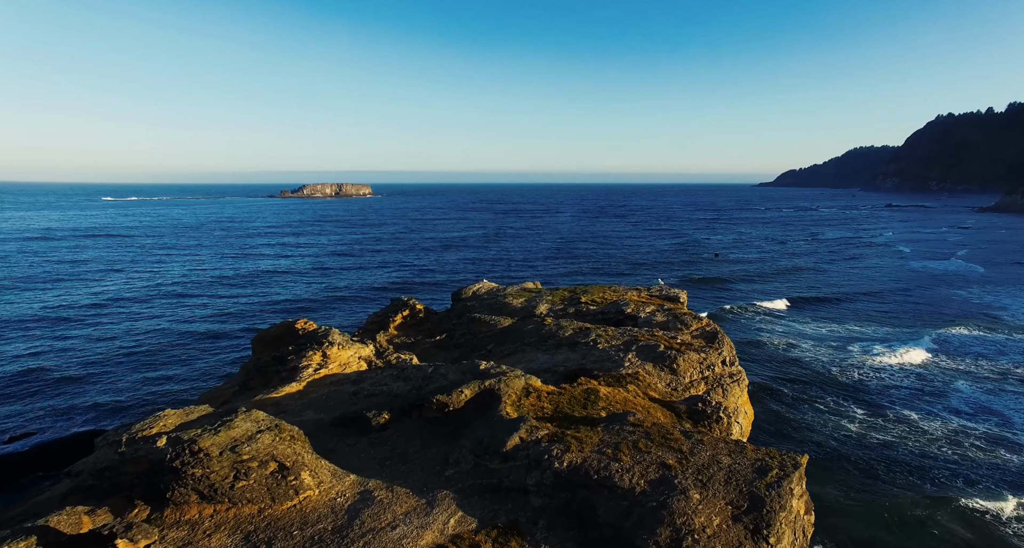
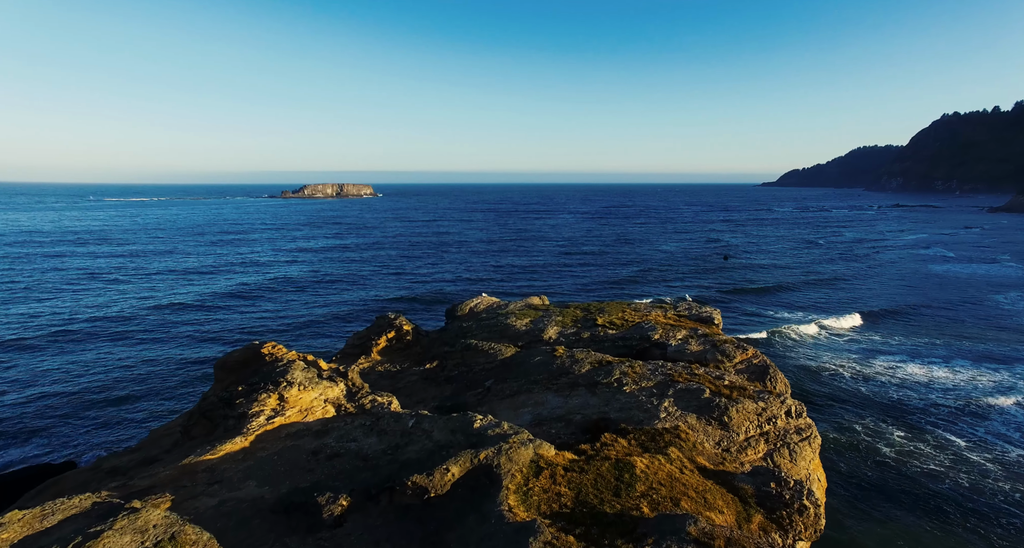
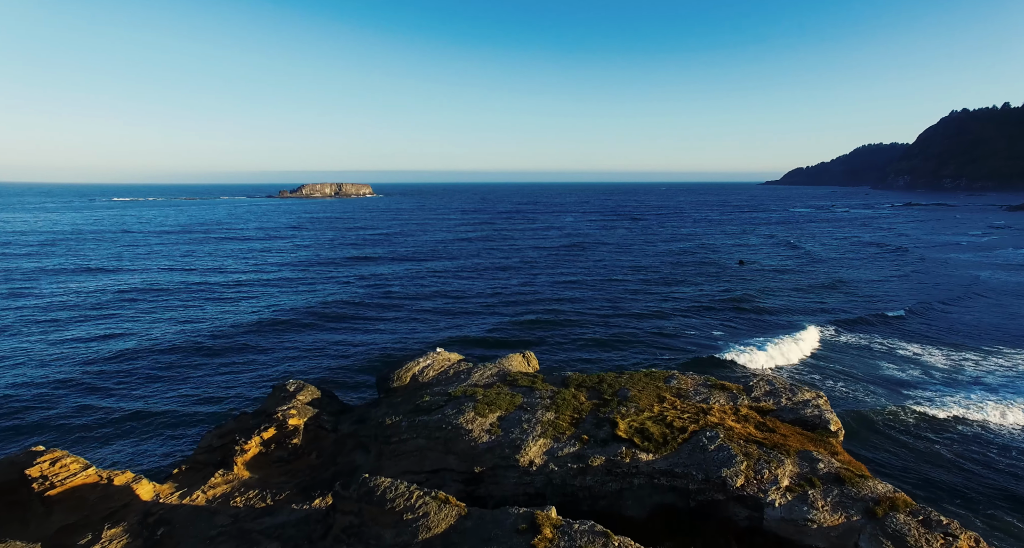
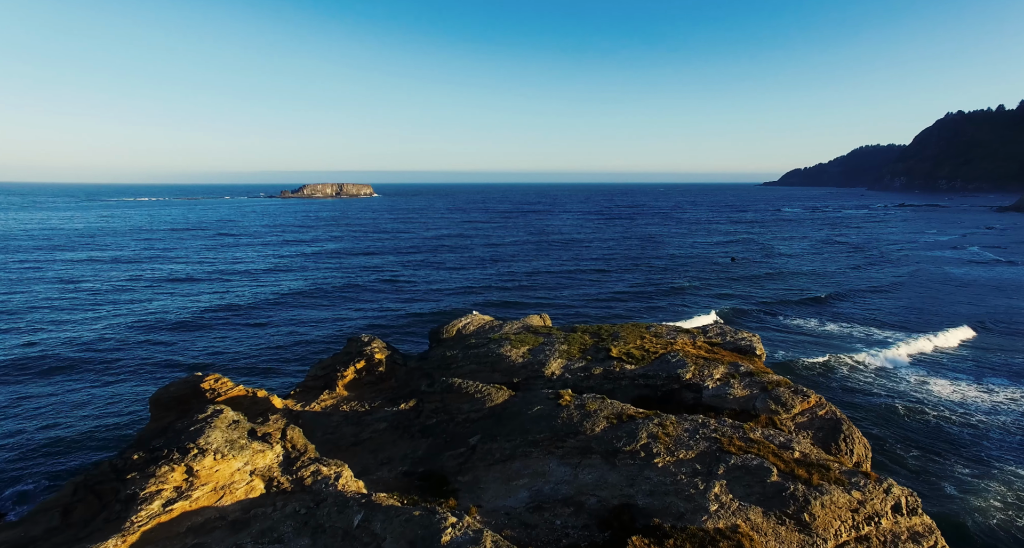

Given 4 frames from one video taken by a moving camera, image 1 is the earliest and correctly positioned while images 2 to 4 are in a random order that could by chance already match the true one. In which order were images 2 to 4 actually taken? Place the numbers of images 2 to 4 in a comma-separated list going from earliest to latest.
2, 4, 3
